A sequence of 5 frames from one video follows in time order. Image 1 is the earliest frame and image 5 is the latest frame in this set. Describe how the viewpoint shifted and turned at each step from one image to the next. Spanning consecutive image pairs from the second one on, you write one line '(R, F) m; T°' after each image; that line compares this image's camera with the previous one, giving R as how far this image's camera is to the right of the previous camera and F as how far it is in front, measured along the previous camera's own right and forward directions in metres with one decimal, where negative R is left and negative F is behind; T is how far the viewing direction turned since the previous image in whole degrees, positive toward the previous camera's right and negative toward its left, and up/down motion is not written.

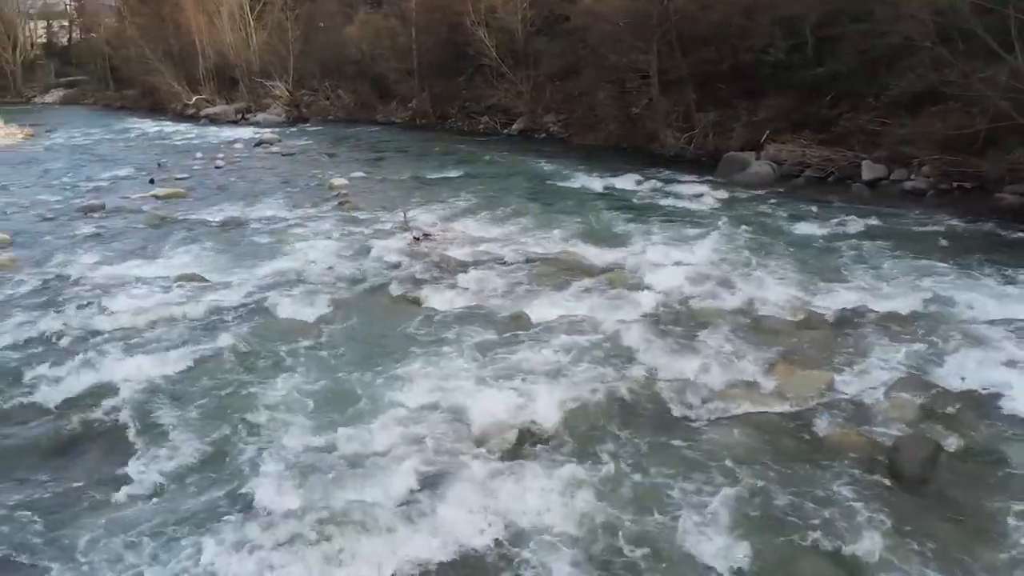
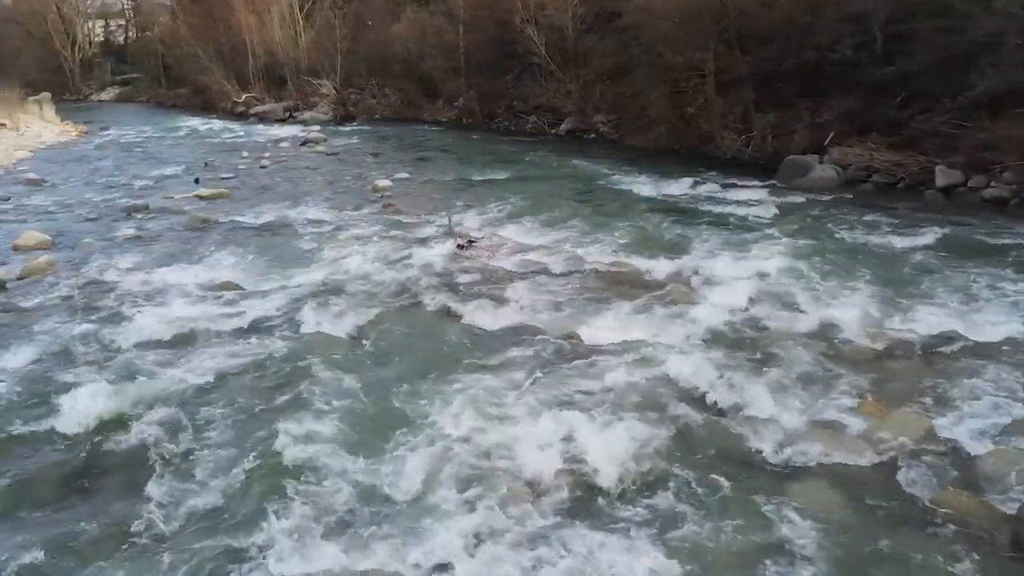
(-0.1, +0.5) m; -3°
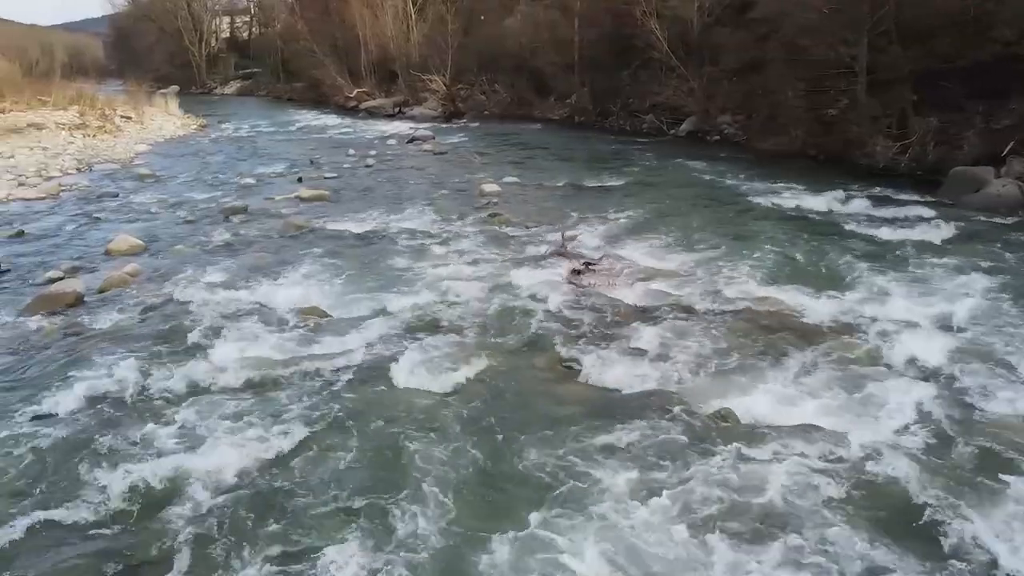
(-0.2, +1.3) m; -7°
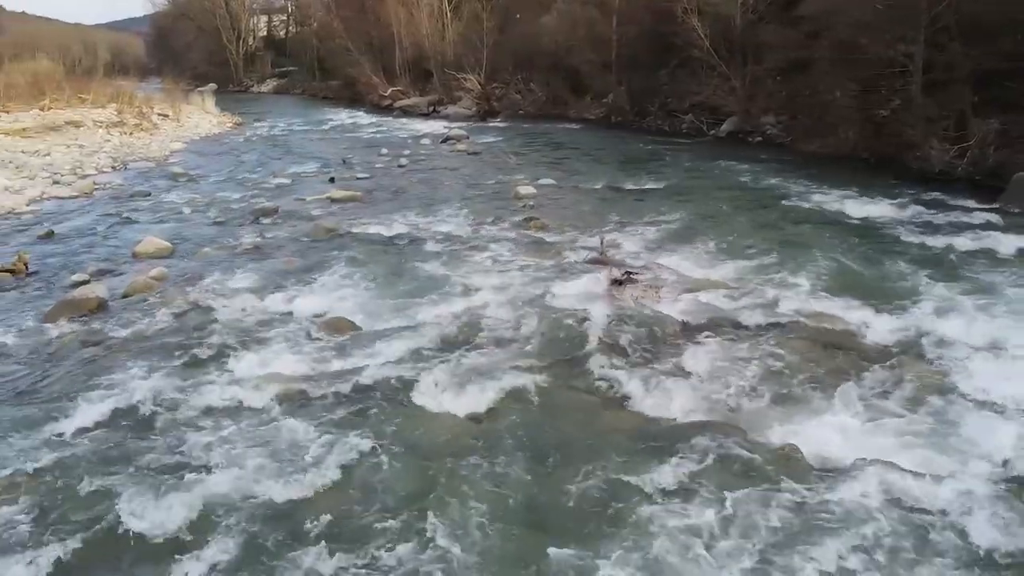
(-0.1, +0.4) m; -2°
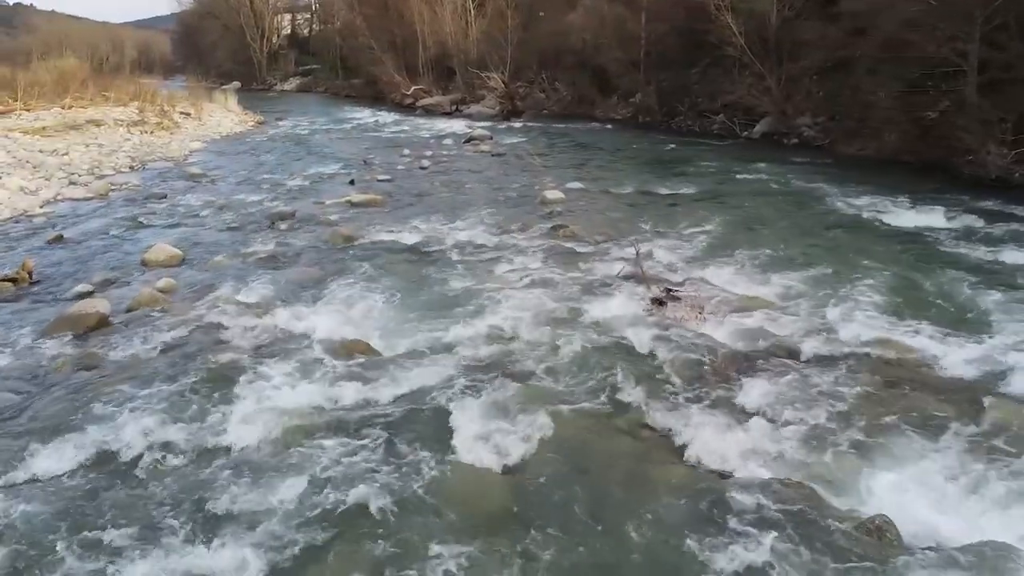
(-0.1, +0.6) m; -1°
